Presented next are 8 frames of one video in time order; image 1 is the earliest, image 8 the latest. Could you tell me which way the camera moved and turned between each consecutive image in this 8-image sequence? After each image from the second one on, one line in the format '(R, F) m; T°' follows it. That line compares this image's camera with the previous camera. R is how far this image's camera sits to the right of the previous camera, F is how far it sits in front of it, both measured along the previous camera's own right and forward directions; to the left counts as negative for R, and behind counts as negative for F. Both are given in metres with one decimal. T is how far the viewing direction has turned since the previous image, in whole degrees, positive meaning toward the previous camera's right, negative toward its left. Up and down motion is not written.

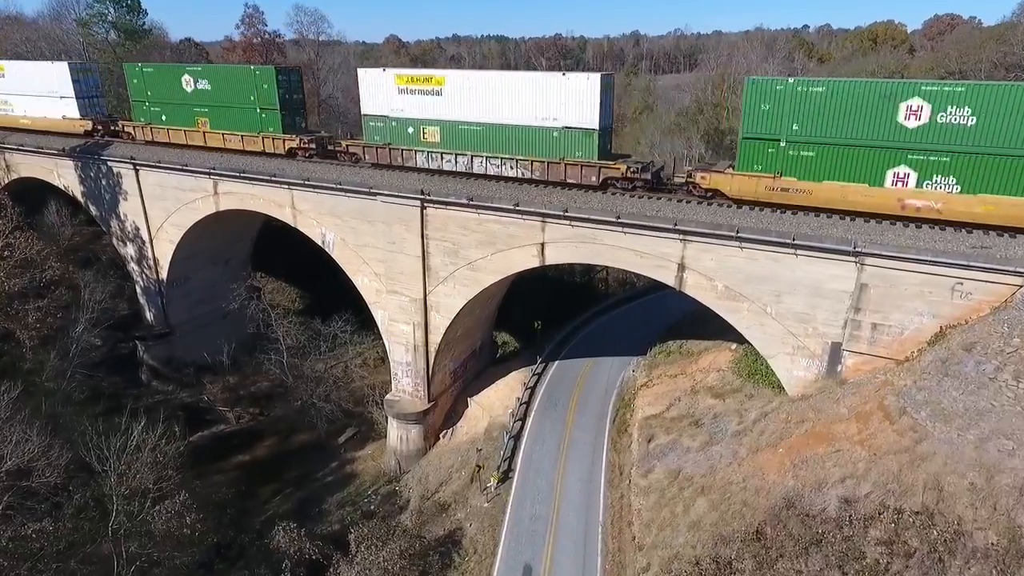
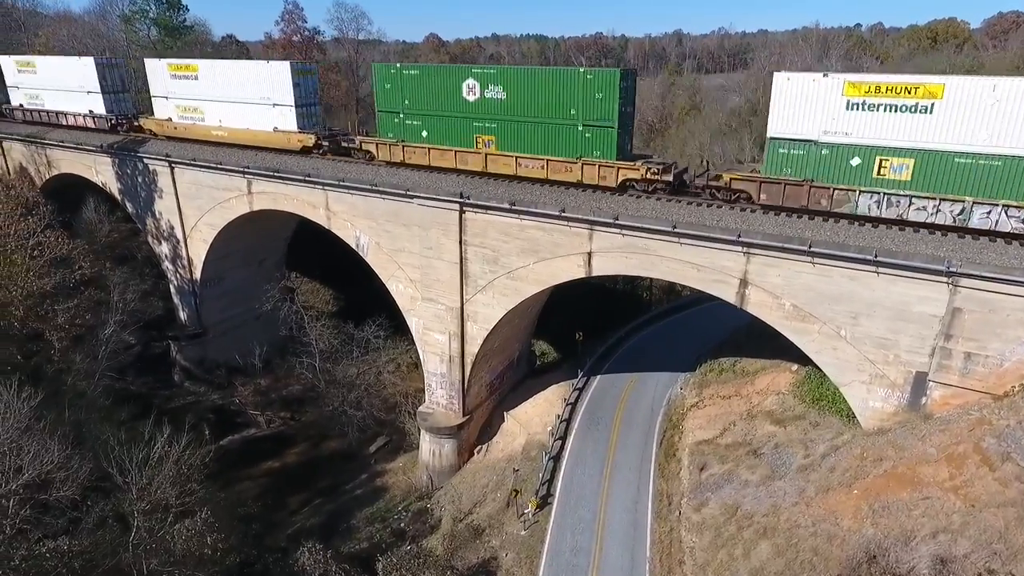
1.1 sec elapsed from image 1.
(-0.3, +1.3) m; -3°
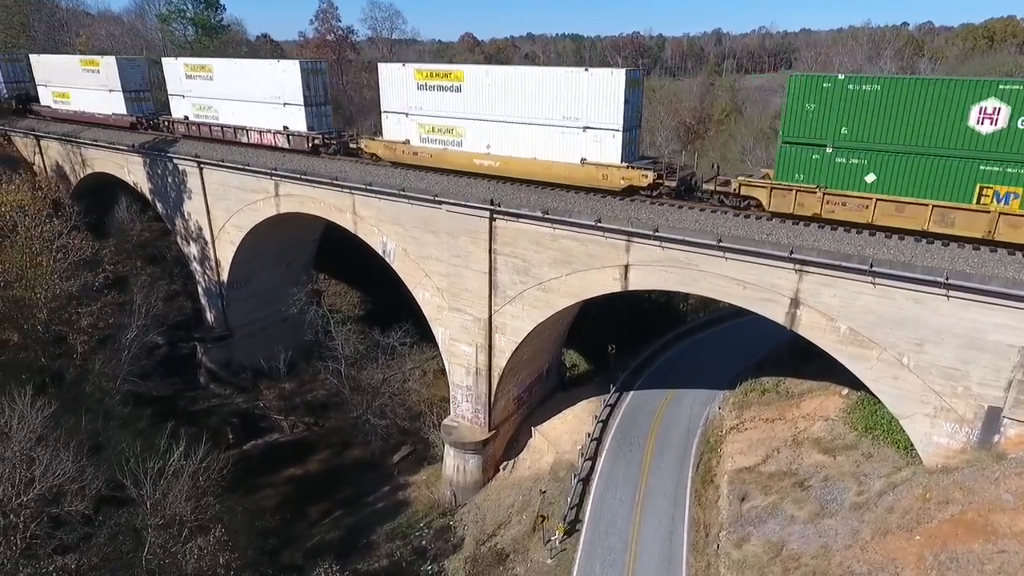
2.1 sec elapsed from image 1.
(0.0, +0.9) m; -3°
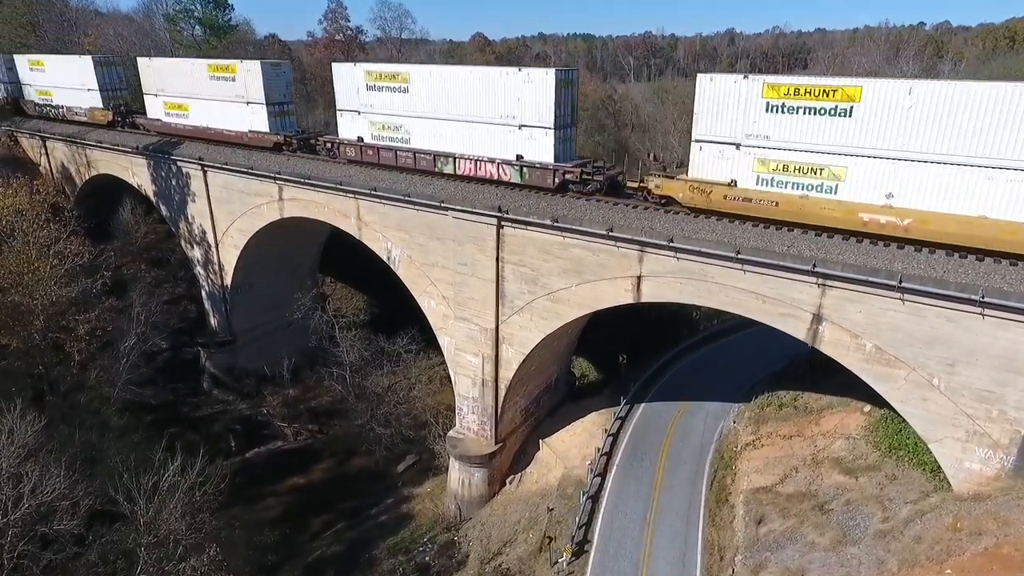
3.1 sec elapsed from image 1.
(+0.1, +0.6) m; -1°
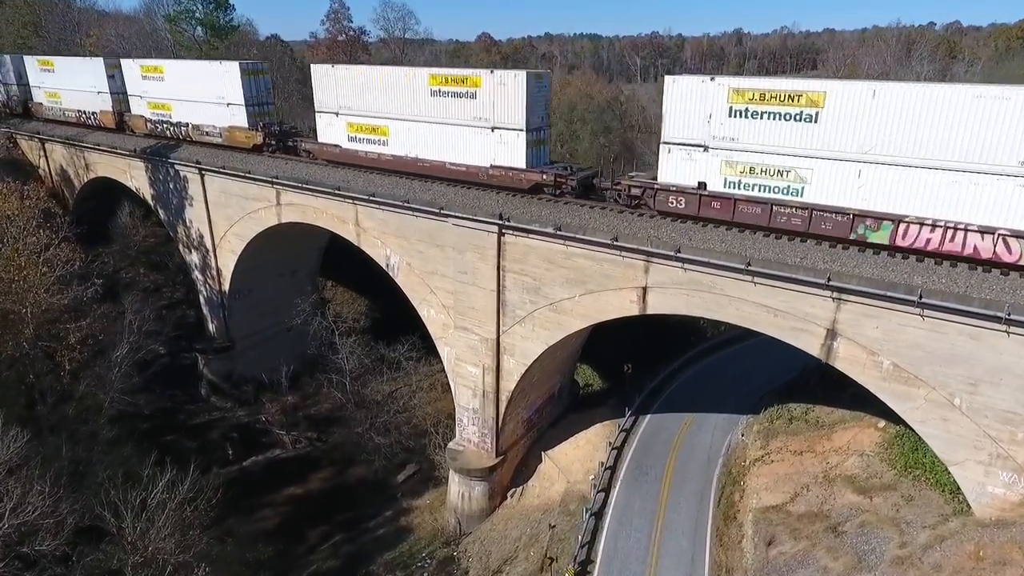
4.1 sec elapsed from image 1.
(+0.1, +0.6) m; -1°
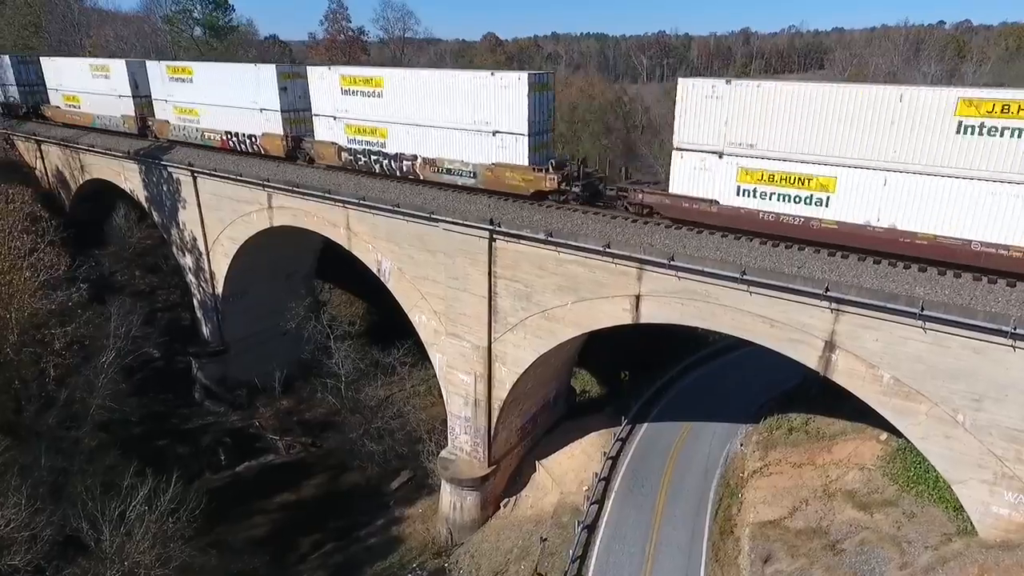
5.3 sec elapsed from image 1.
(+0.4, +0.4) m; -1°
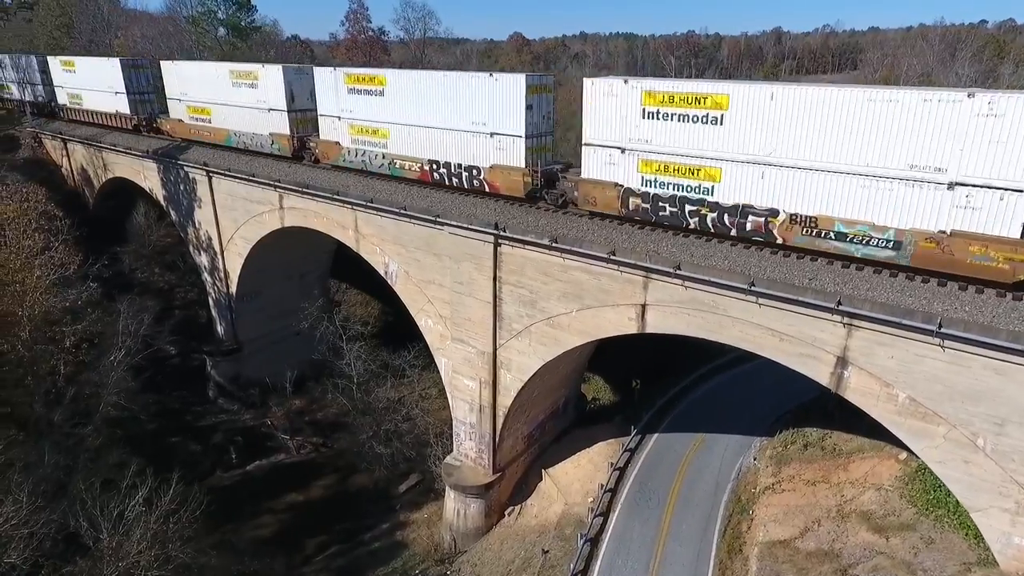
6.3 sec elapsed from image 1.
(+0.5, +0.3) m; -2°
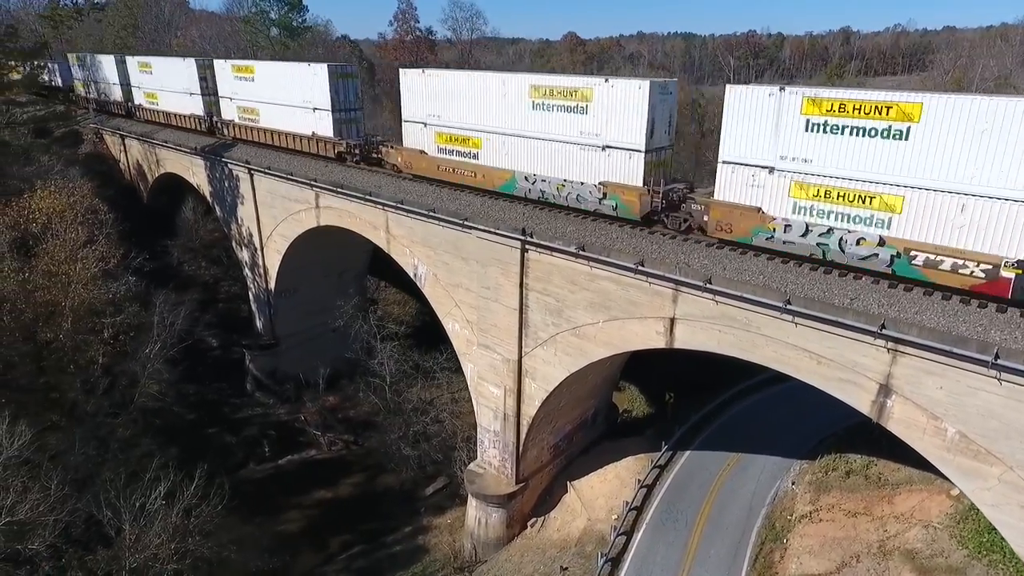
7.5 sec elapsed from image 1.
(+0.6, +0.5) m; -5°
